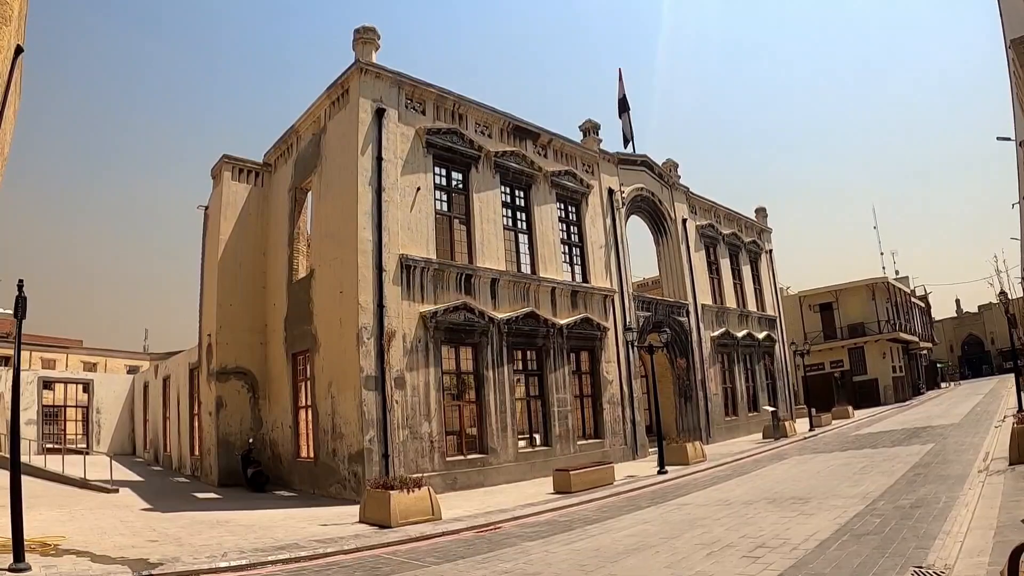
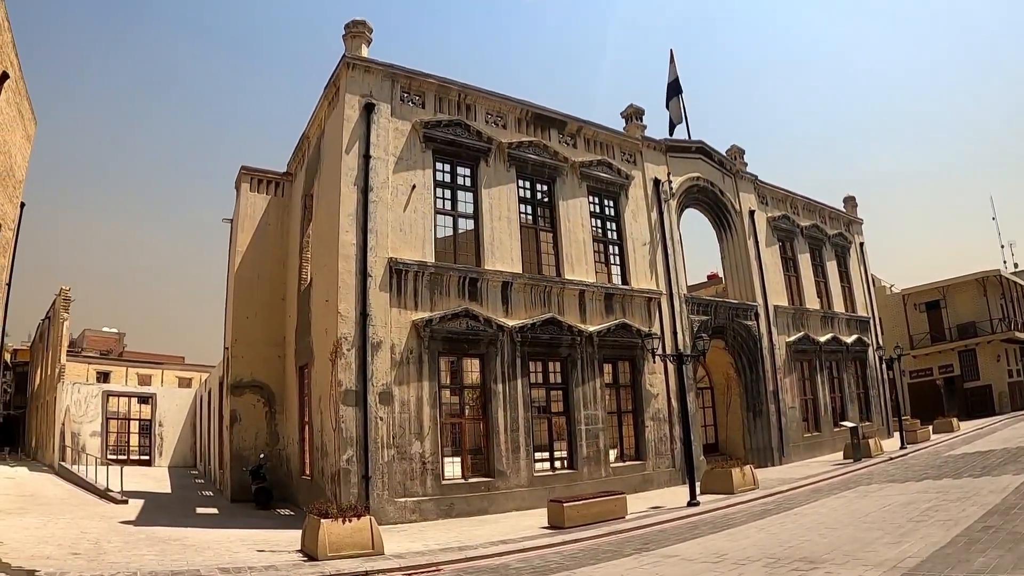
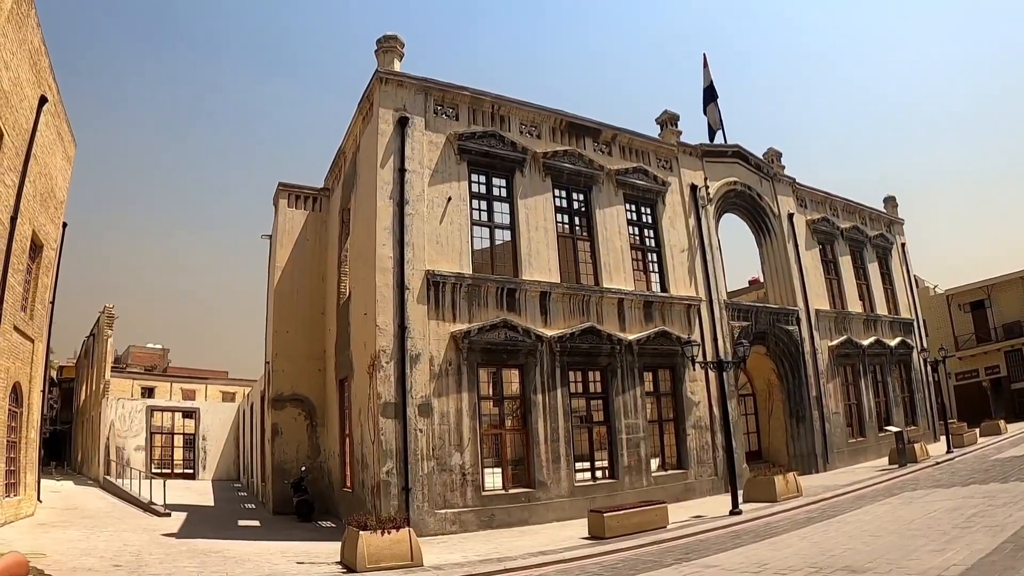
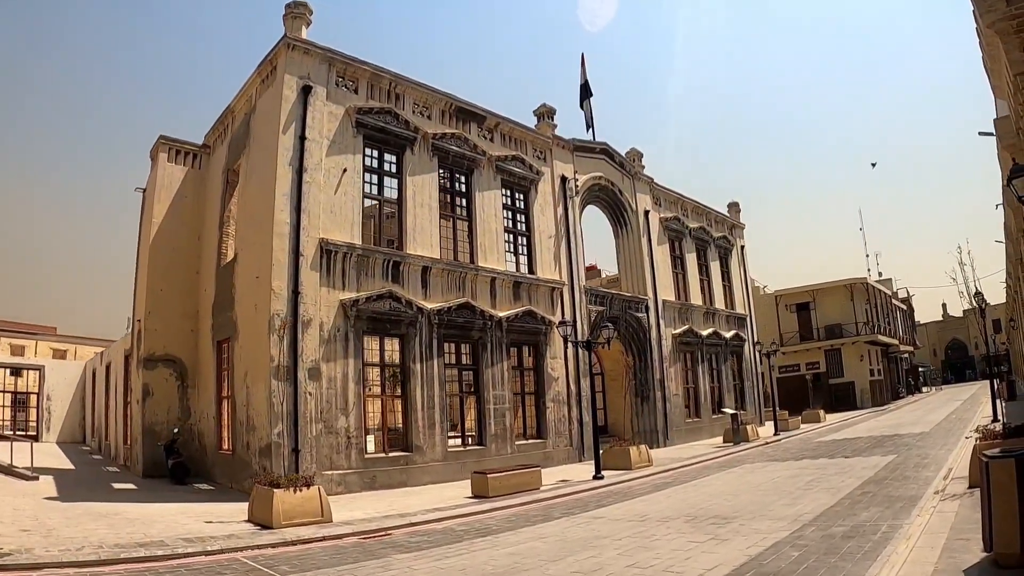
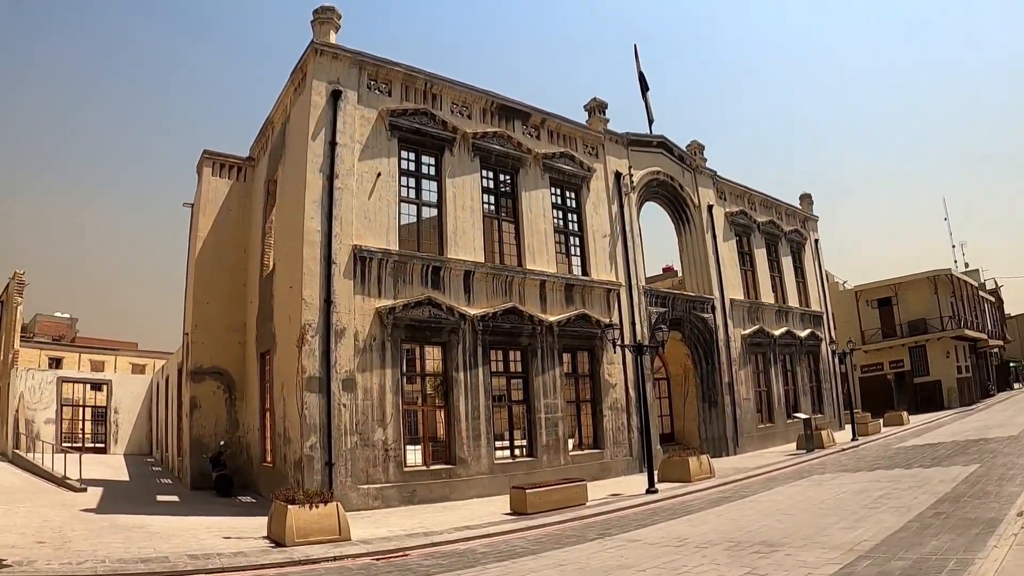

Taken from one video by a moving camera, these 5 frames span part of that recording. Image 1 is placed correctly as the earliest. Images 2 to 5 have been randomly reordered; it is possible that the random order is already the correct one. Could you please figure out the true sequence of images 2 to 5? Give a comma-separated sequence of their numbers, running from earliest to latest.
4, 5, 2, 3
